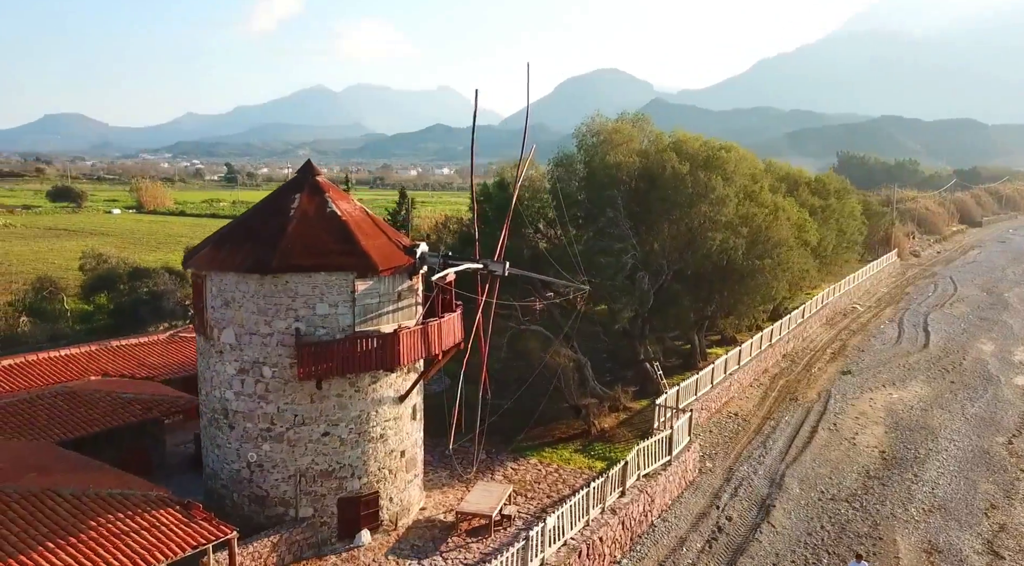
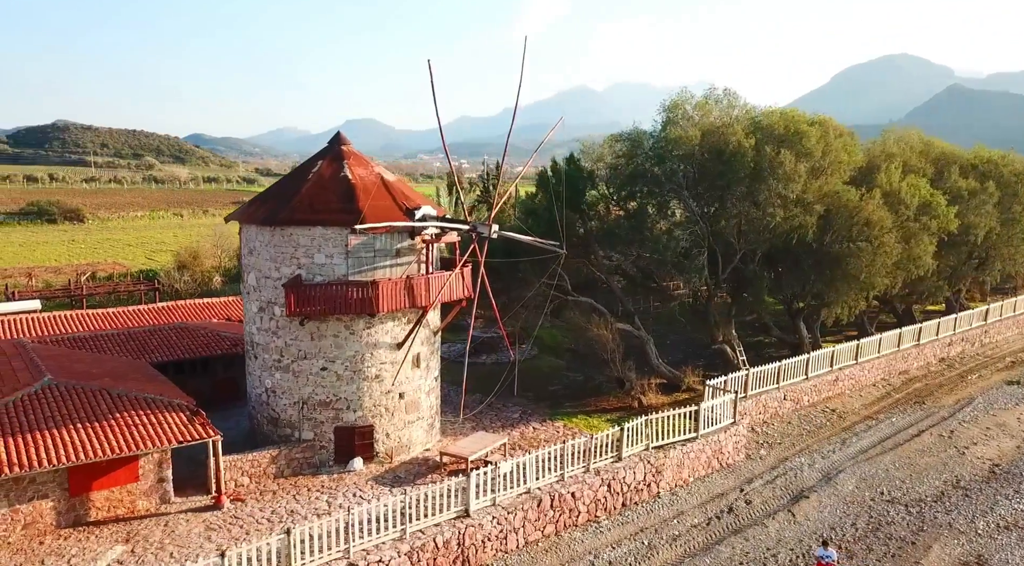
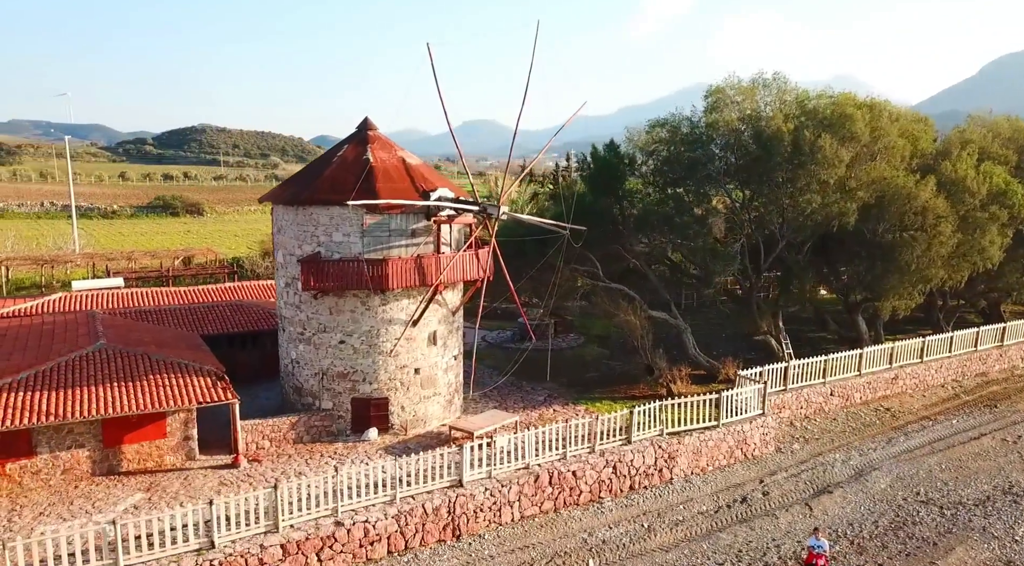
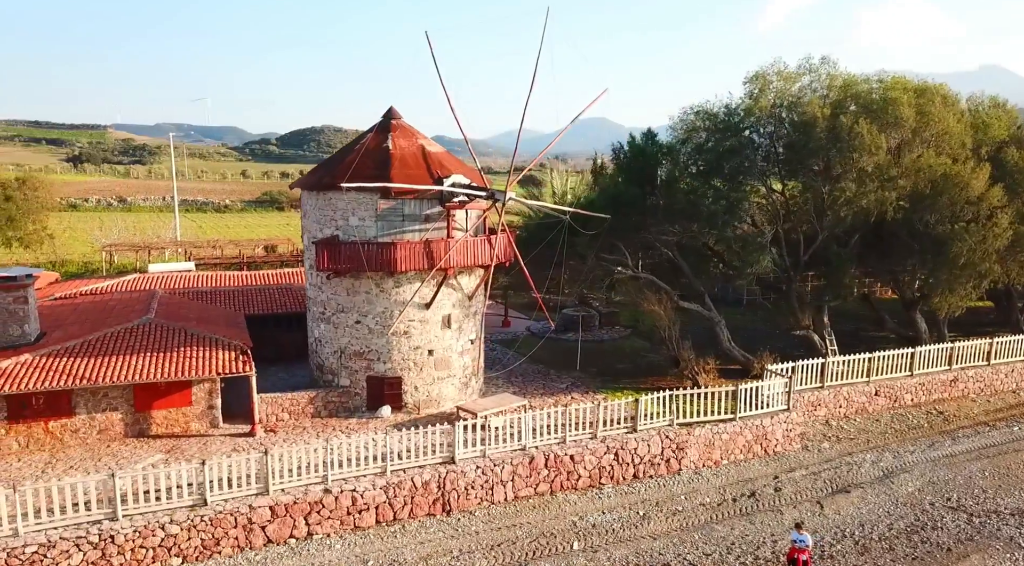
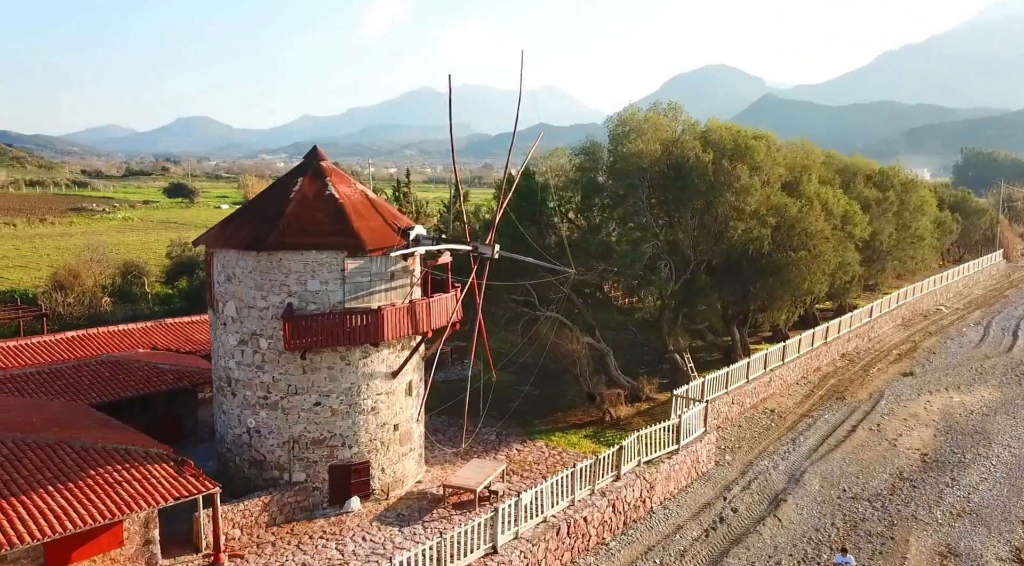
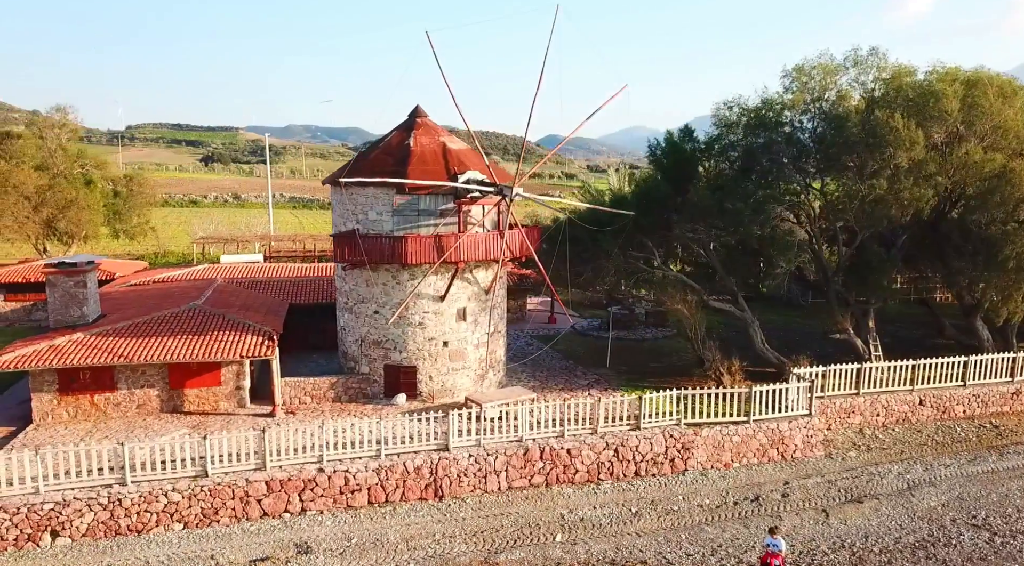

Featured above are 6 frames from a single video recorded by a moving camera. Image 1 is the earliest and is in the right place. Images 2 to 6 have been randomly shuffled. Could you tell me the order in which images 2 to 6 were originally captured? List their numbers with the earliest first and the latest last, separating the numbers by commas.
5, 2, 3, 4, 6
